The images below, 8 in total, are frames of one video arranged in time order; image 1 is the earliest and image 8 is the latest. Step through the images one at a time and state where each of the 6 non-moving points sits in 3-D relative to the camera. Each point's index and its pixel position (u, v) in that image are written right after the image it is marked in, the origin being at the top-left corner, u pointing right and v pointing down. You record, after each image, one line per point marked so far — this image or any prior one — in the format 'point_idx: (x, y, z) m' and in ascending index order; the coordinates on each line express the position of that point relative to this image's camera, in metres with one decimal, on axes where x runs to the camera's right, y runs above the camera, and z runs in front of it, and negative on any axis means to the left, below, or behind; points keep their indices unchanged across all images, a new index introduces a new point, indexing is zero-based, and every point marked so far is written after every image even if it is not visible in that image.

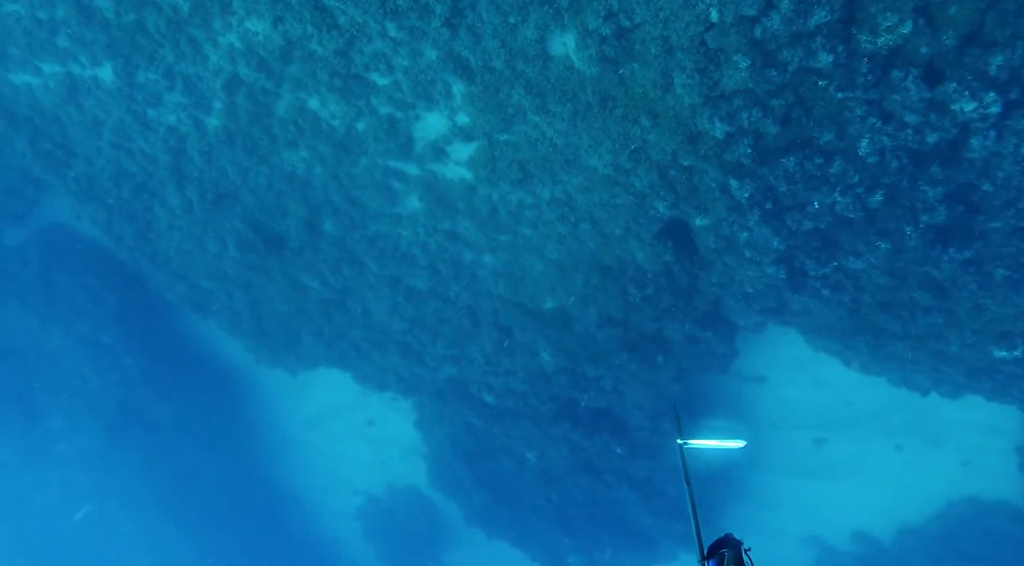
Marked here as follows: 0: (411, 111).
0: (-1.5, +2.6, +13.2) m
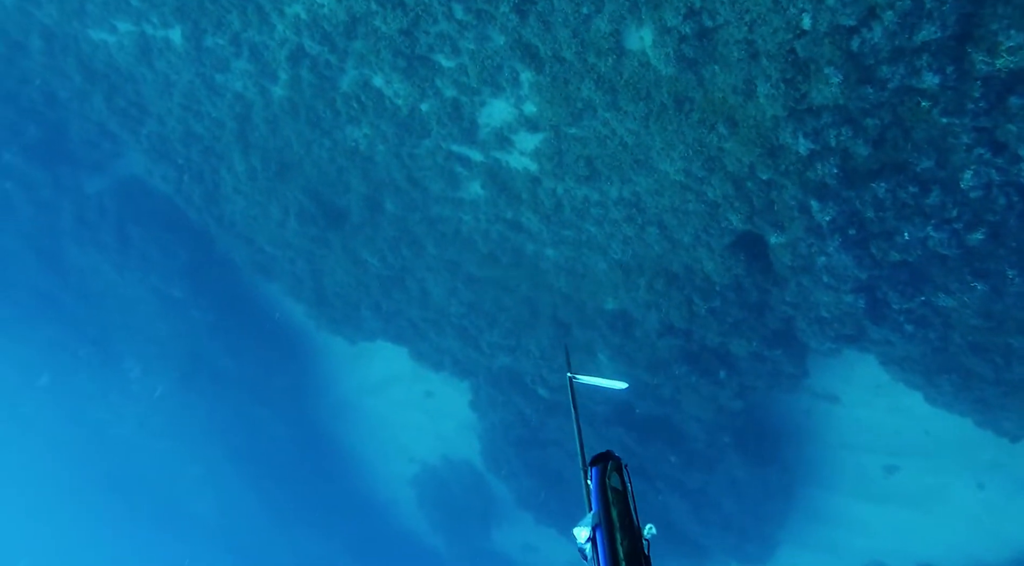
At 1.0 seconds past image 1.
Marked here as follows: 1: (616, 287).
0: (-0.5, +2.6, +12.5) m
1: (+1.7, -0.1, +14.1) m
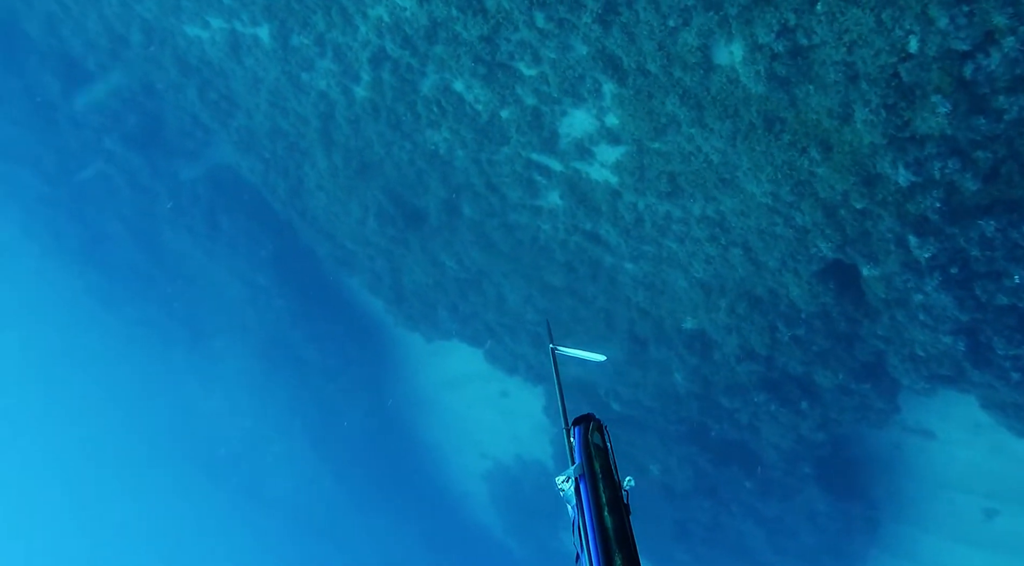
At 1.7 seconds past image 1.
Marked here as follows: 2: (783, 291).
0: (+0.6, +2.4, +12.1) m
1: (+2.8, -0.4, +13.5) m
2: (+3.8, -0.1, +12.4) m
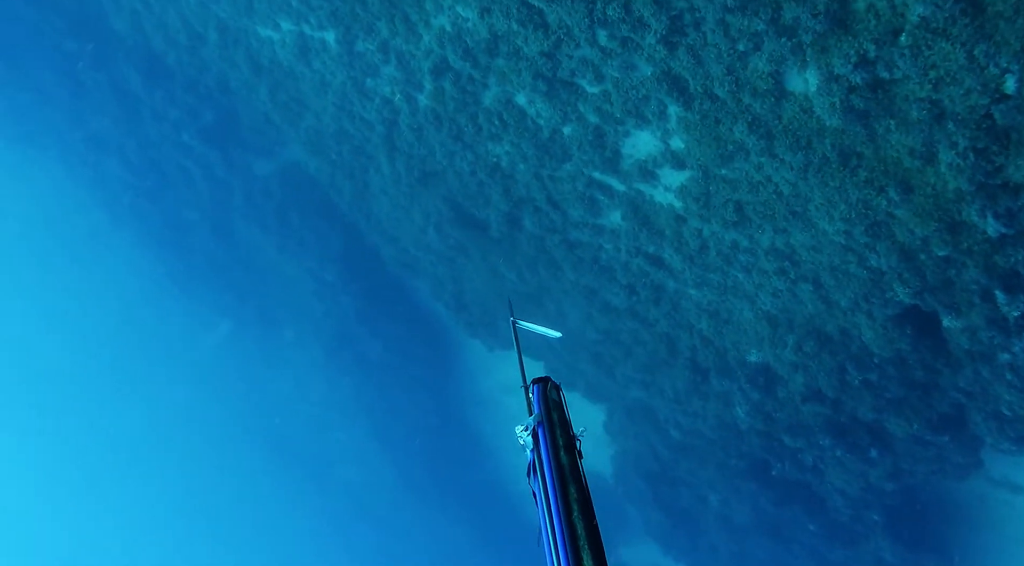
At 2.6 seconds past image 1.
0: (+1.4, +2.0, +11.5) m
1: (+3.6, -0.8, +12.7) m
2: (+4.4, -0.6, +11.5) m
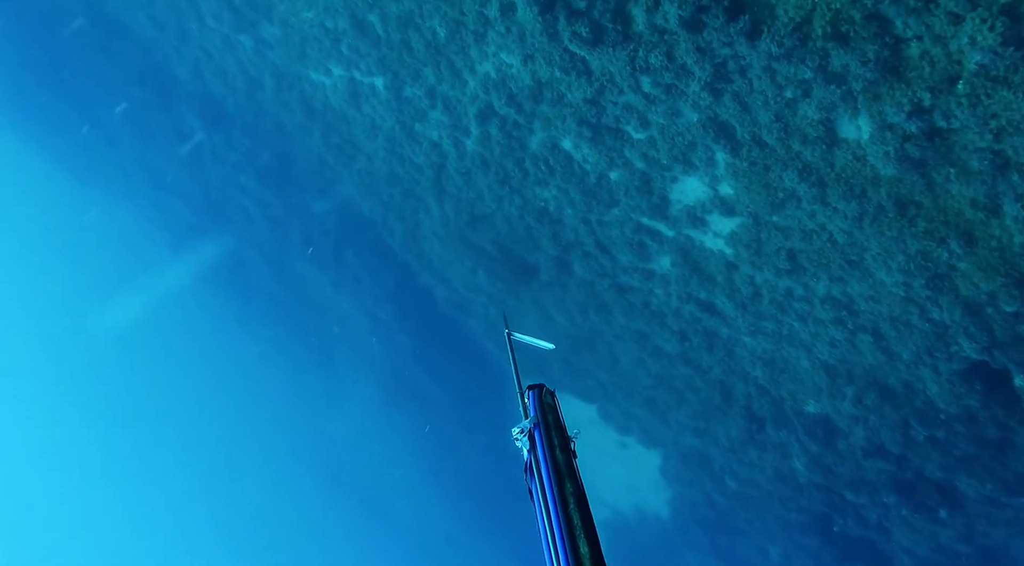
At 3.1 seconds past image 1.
0: (+2.0, +1.4, +11.2) m
1: (+4.2, -1.5, +12.2) m
2: (+5.0, -1.3, +10.9) m
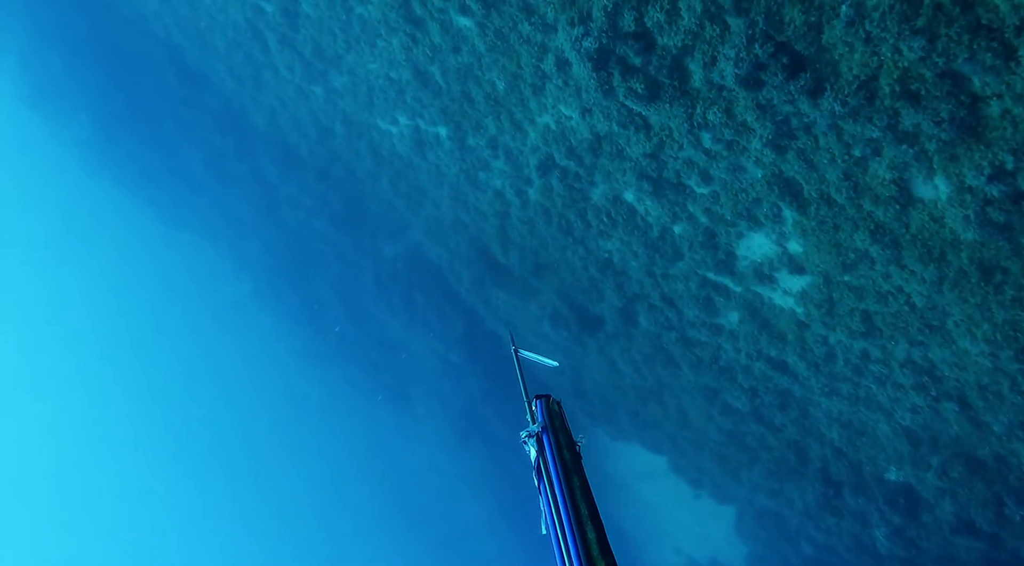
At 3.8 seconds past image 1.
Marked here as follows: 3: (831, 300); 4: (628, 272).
0: (+2.6, +0.7, +10.7) m
1: (+5.0, -2.3, +11.4) m
2: (+5.6, -2.0, +10.1) m
3: (+3.7, -0.2, +10.3) m
4: (+1.8, +0.2, +13.8) m
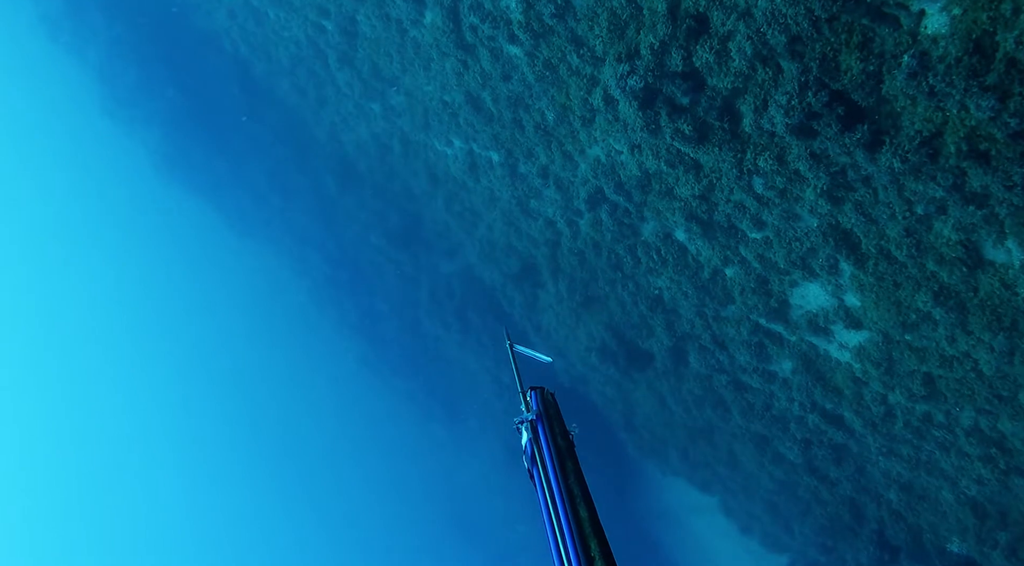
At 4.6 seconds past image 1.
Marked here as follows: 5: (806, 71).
0: (+3.1, +0.1, +10.0) m
1: (+5.4, -2.9, +10.5) m
2: (+5.9, -2.7, +9.2) m
3: (+4.1, -0.8, +9.5) m
4: (+2.5, -0.4, +13.2) m
5: (+2.6, +1.9, +8.0) m
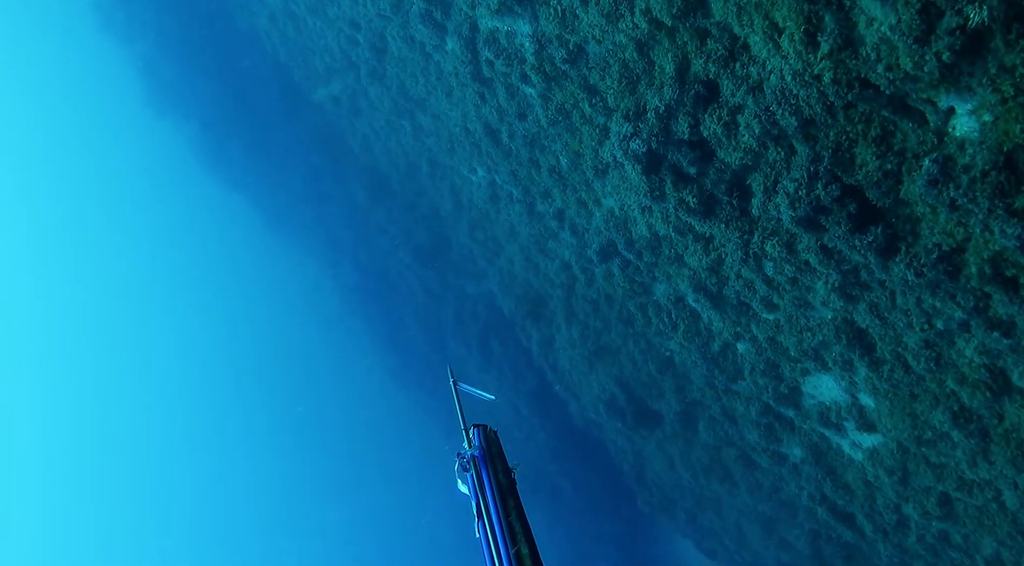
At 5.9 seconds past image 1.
0: (+2.9, -0.8, +9.1) m
1: (+4.9, -4.0, +9.4) m
2: (+5.5, -3.8, +8.1) m
3: (+3.8, -1.8, +8.6) m
4: (+2.4, -1.3, +12.3) m
5: (+2.5, +1.0, +7.1) m
